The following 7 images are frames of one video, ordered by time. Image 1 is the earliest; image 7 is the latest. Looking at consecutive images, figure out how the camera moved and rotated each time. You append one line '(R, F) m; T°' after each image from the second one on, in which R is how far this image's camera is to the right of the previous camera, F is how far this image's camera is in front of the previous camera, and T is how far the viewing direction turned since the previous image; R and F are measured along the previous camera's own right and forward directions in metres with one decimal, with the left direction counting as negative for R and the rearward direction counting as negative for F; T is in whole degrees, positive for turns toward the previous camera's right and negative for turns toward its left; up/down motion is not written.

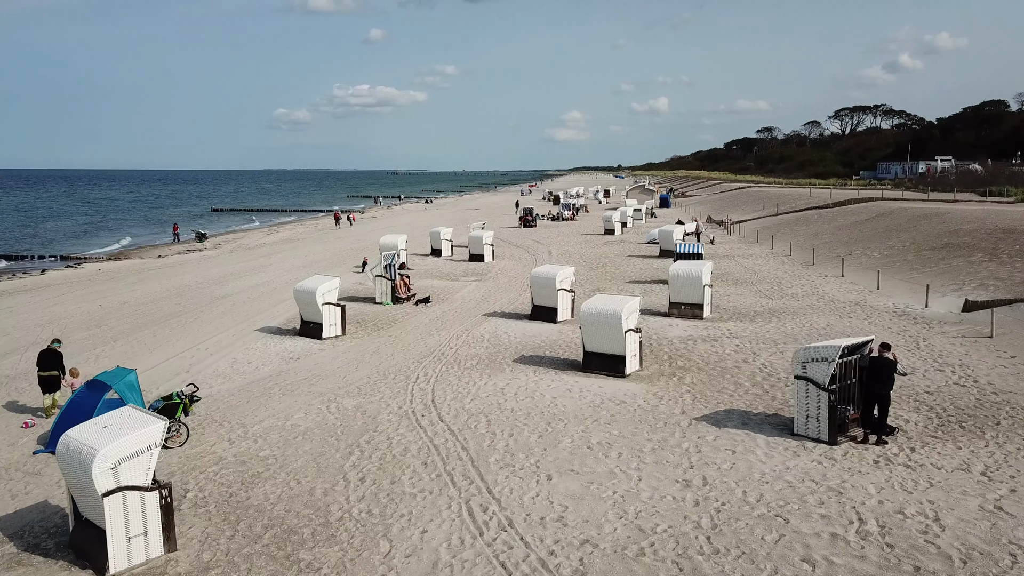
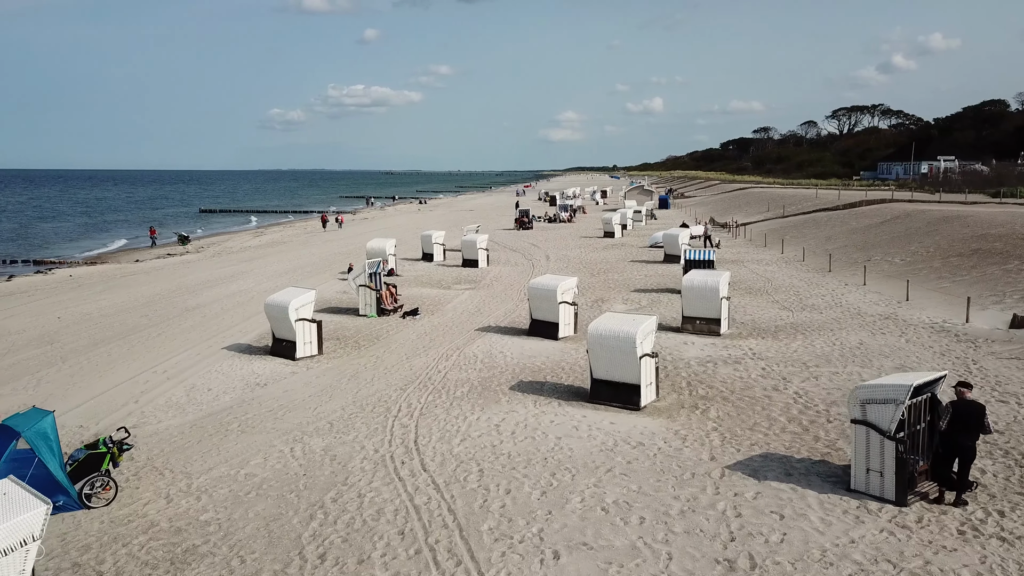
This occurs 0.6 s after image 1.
(0.0, +1.7) m; 0°
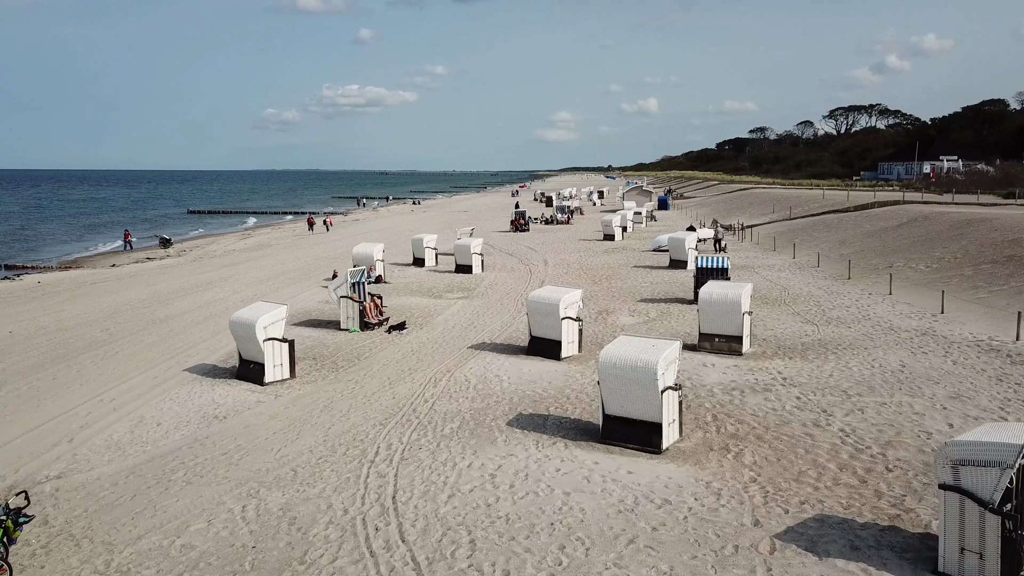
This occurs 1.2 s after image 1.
(0.0, +1.7) m; 0°
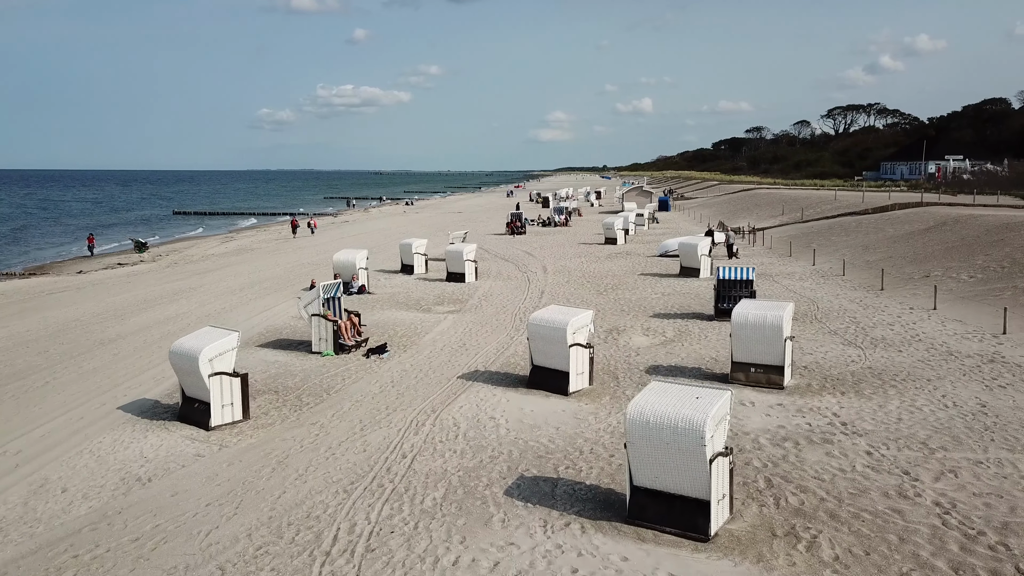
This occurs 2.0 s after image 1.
(0.0, +2.2) m; 0°
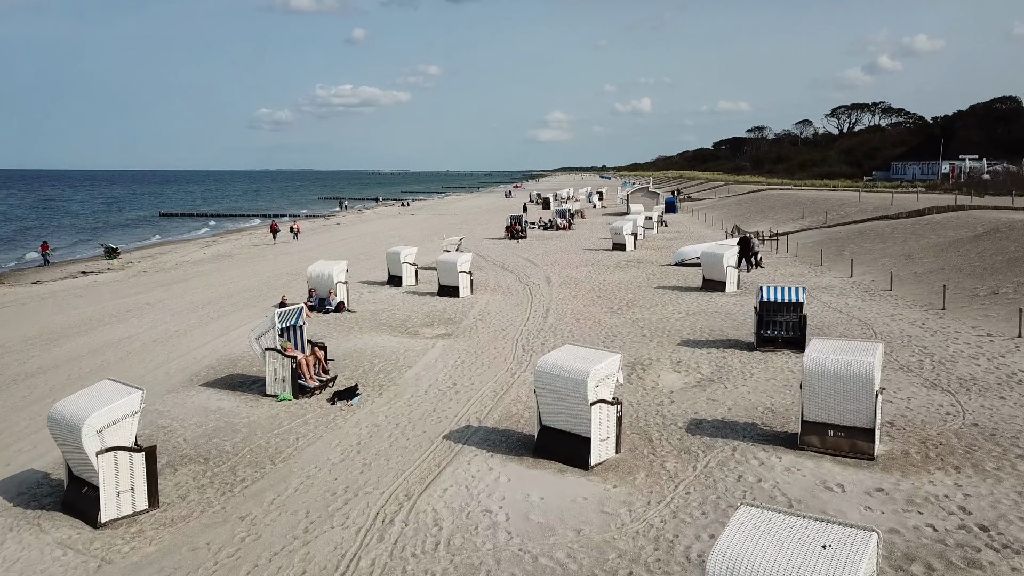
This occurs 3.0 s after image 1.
(0.0, +2.9) m; 0°
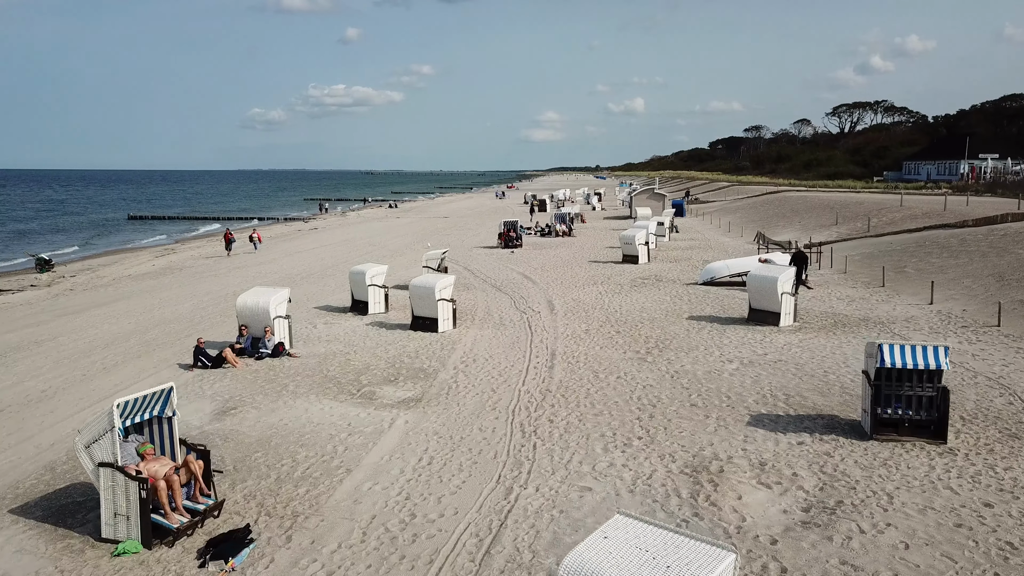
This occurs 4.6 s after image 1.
(0.0, +4.8) m; 0°
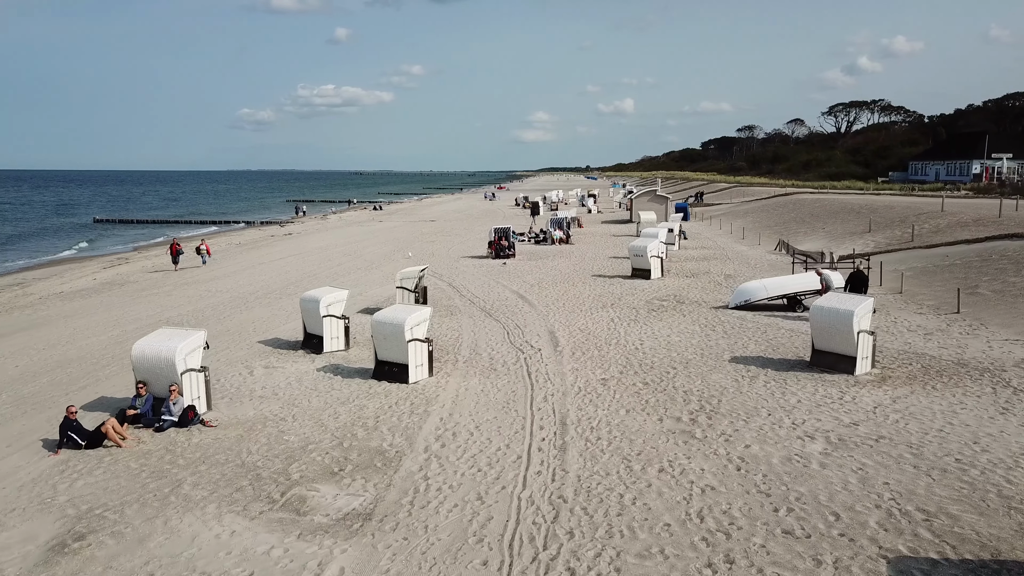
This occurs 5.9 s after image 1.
(-0.1, +4.0) m; +1°
